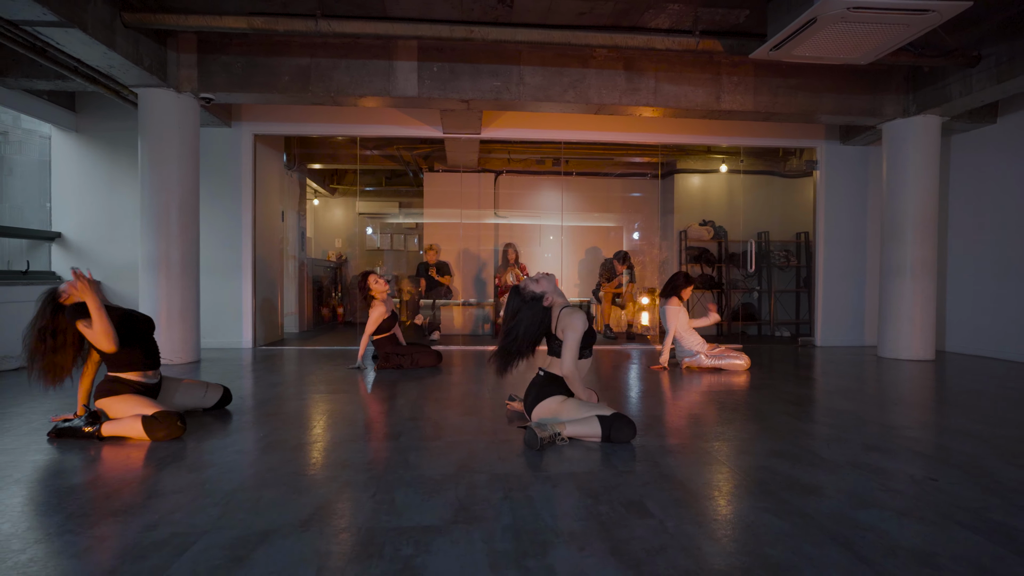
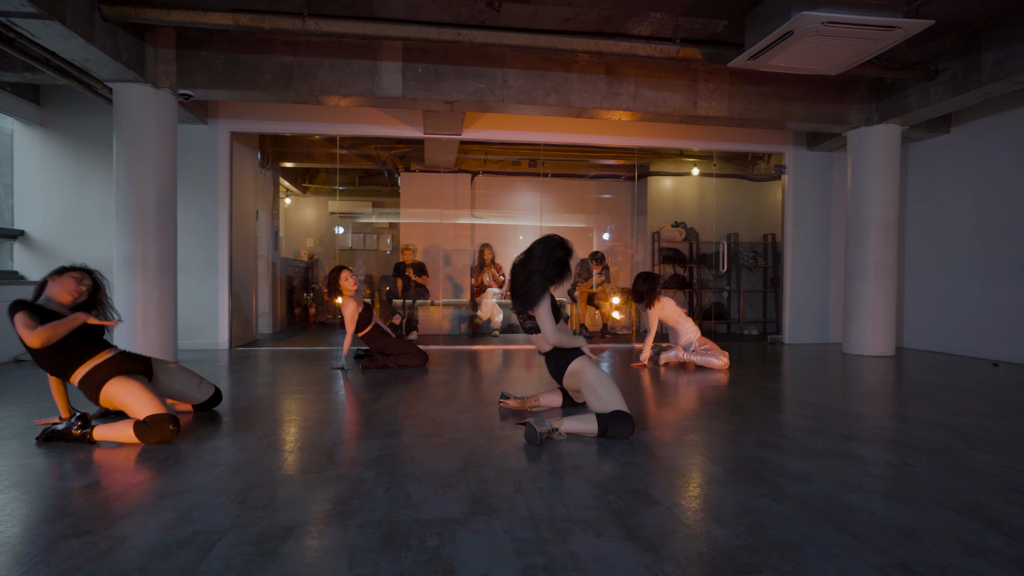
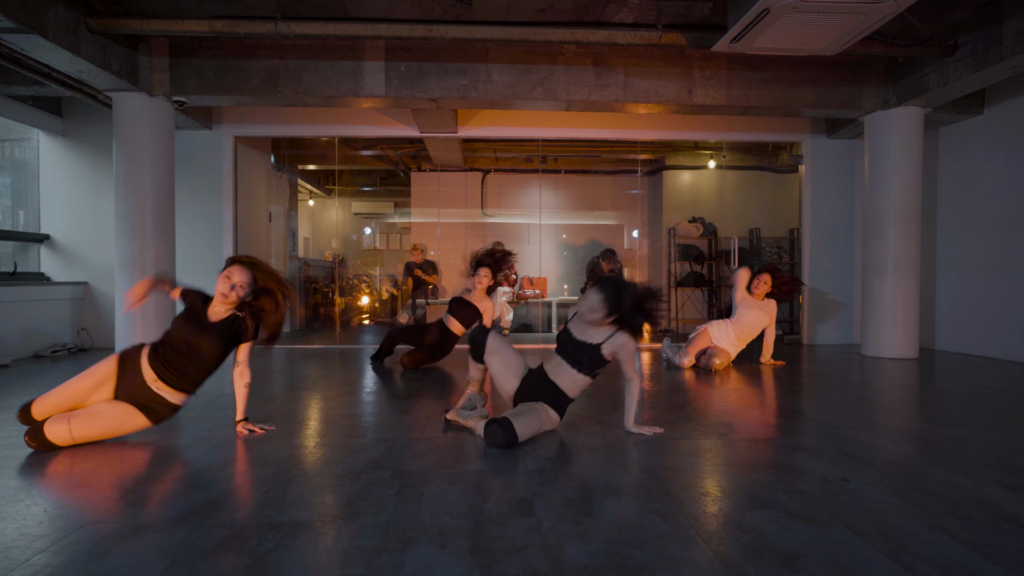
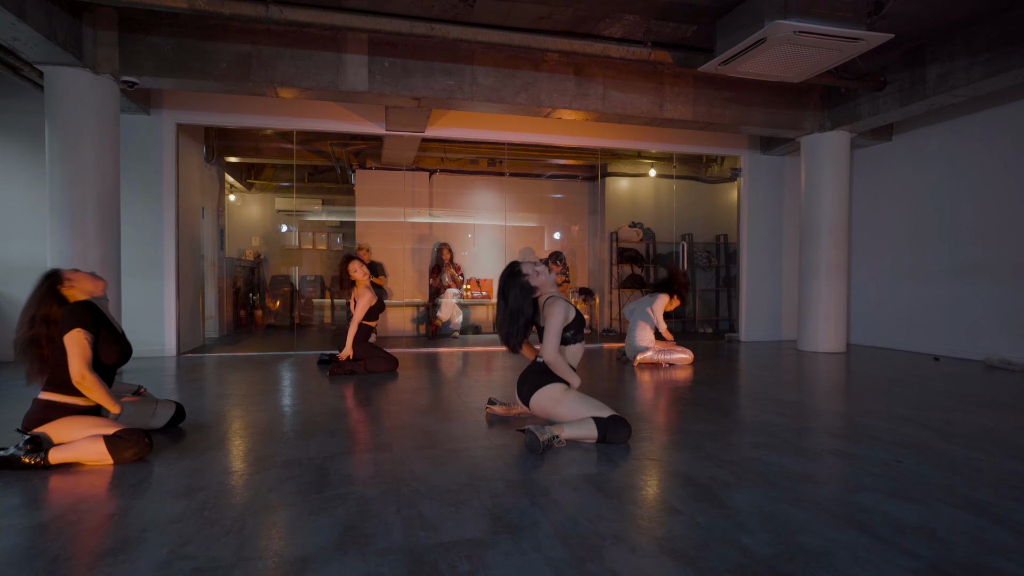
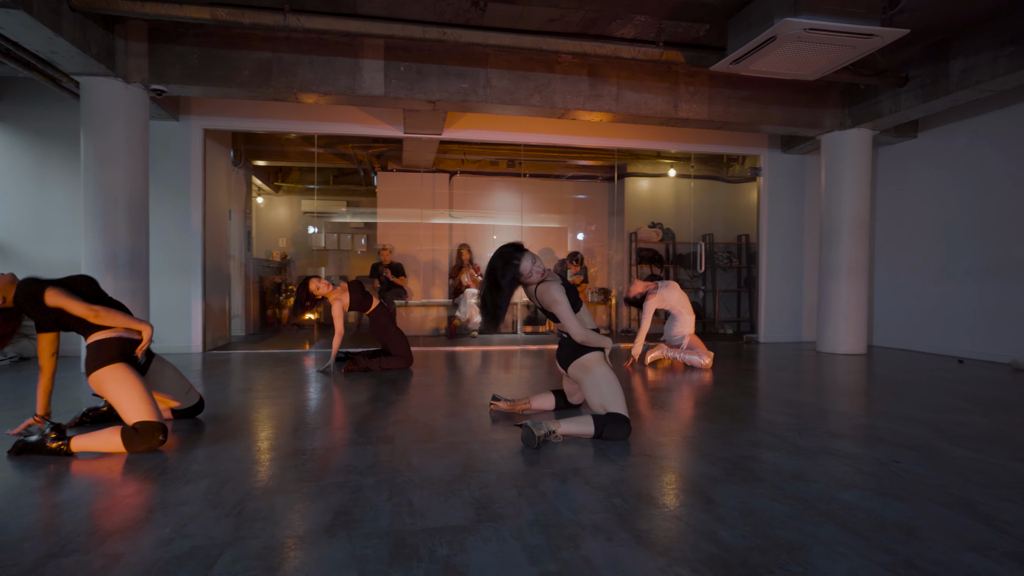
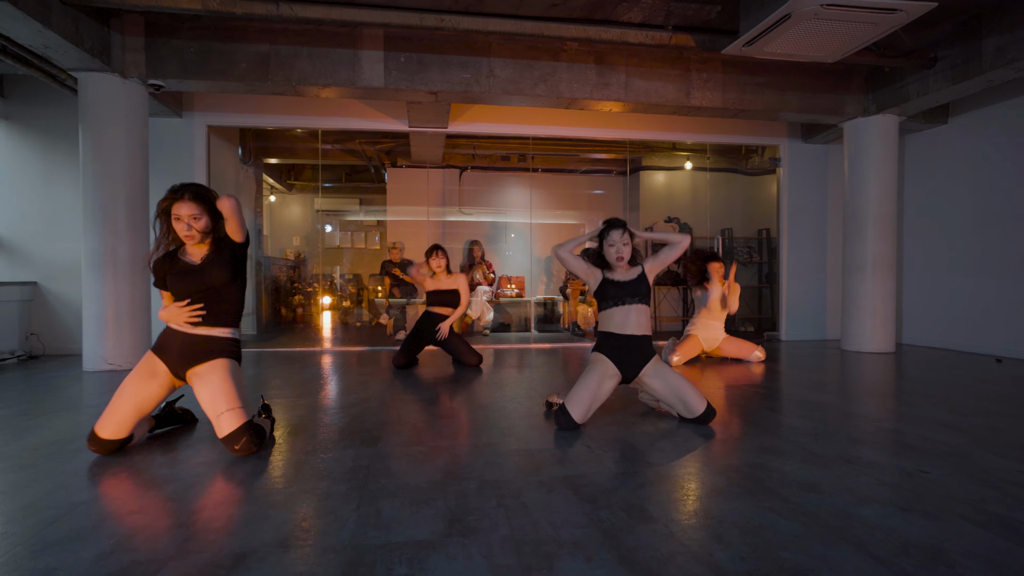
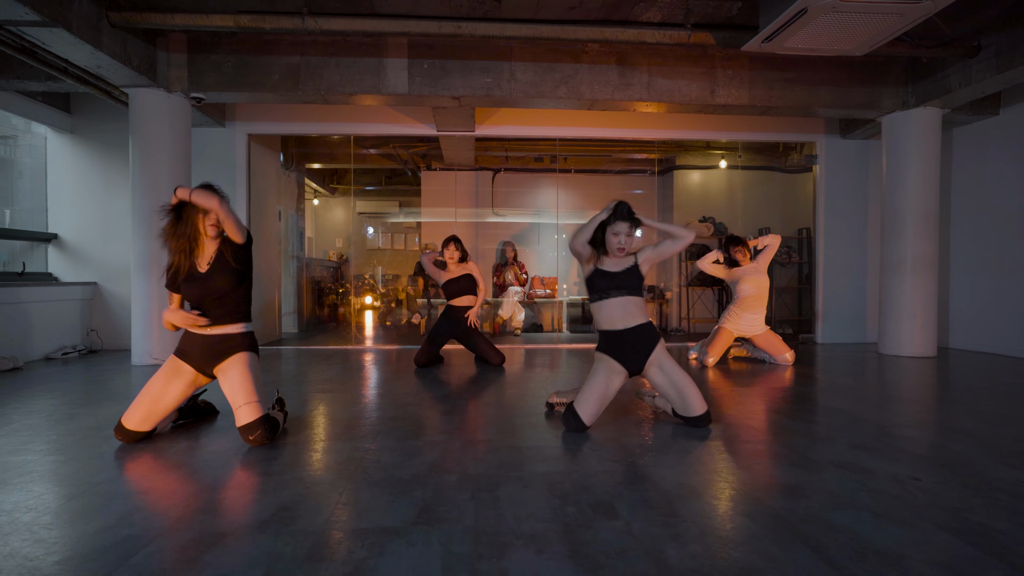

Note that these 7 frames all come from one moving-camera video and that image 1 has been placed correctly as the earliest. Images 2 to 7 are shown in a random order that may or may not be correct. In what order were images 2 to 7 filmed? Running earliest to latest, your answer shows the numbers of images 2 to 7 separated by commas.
2, 5, 4, 6, 7, 3
